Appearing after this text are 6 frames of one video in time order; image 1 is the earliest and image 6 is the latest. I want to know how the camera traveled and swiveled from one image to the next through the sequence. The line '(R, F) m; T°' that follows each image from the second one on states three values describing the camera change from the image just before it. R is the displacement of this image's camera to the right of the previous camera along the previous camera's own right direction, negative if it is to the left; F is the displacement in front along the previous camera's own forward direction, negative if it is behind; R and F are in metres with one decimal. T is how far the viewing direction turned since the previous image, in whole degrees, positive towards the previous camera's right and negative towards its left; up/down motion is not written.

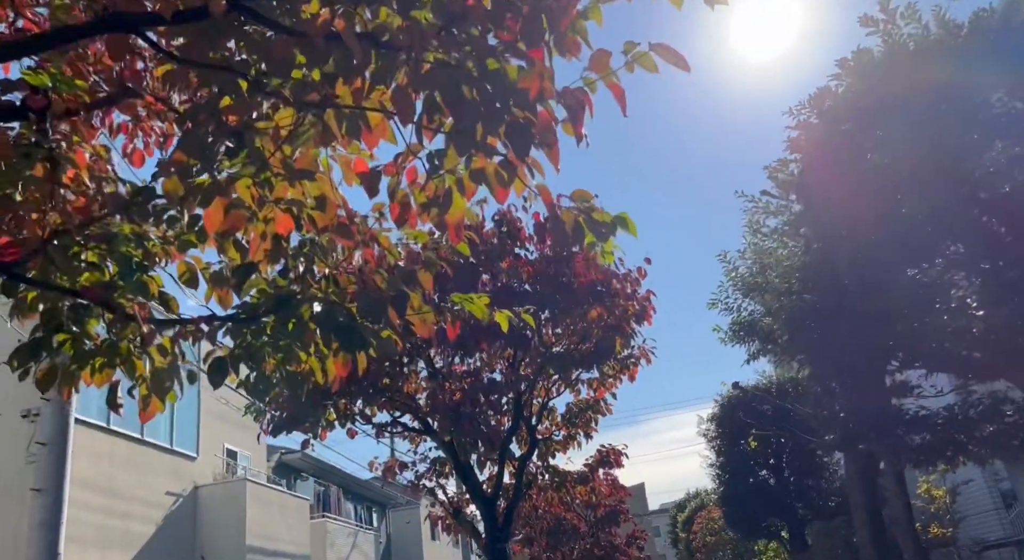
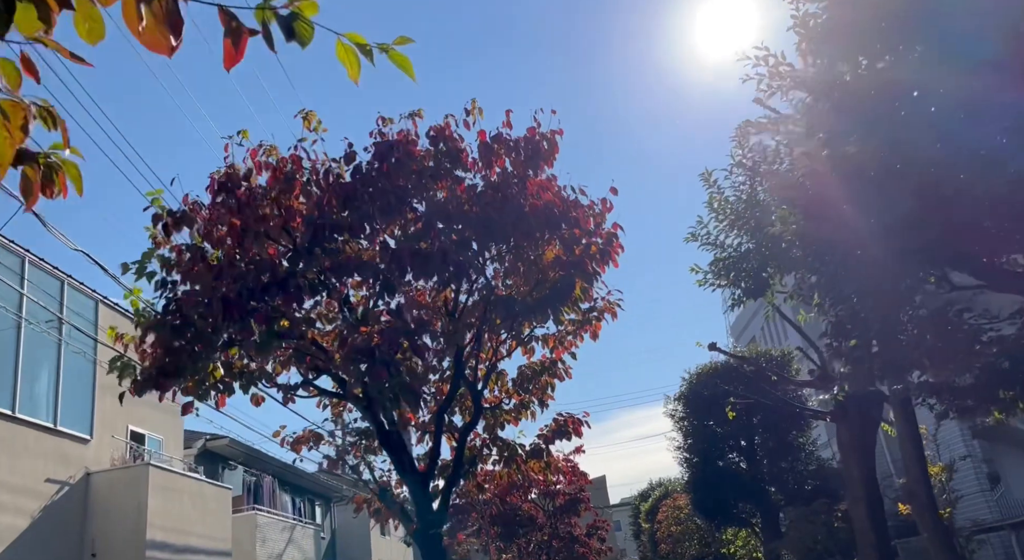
(+0.2, +1.5) m; +3°
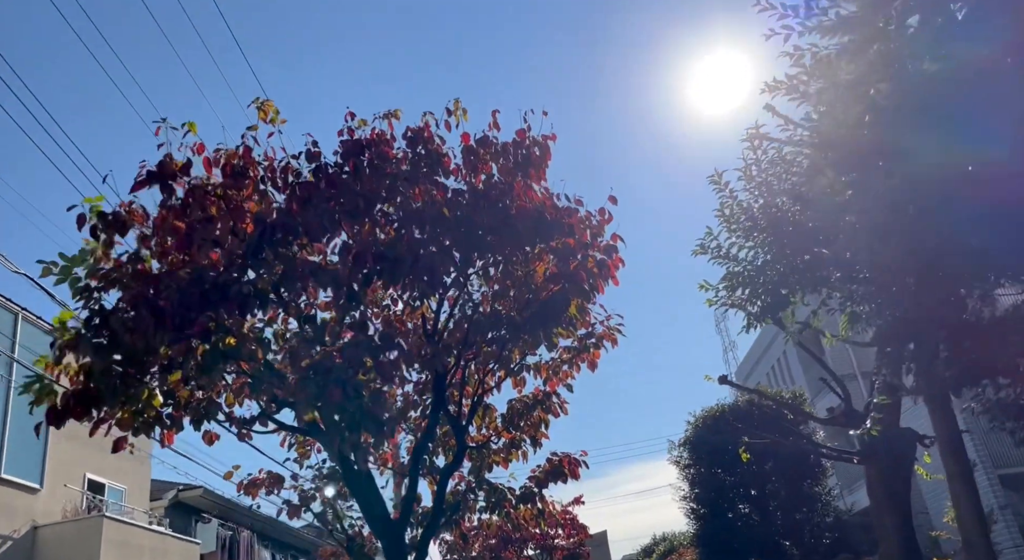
(+0.1, +0.8) m; 0°
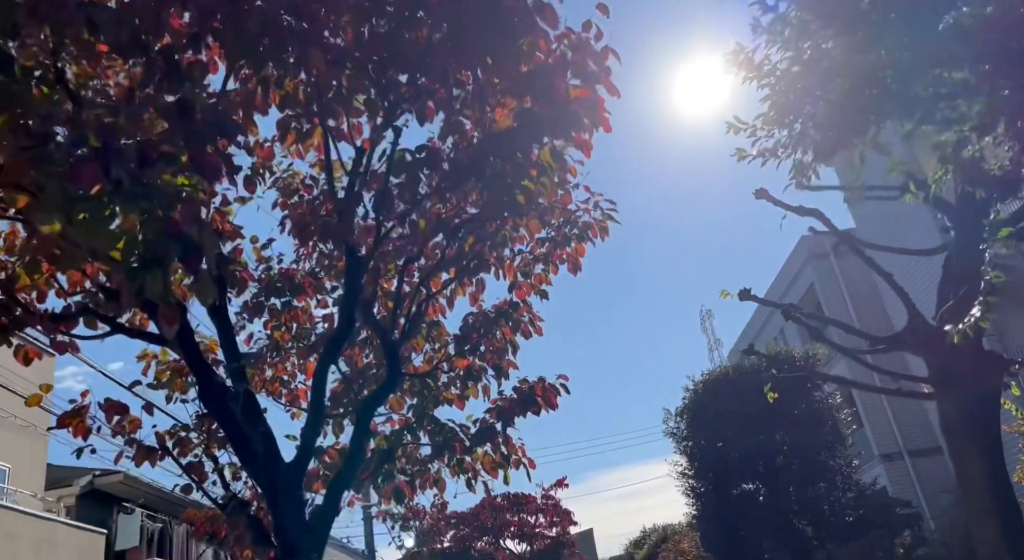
(+0.2, +1.9) m; +1°
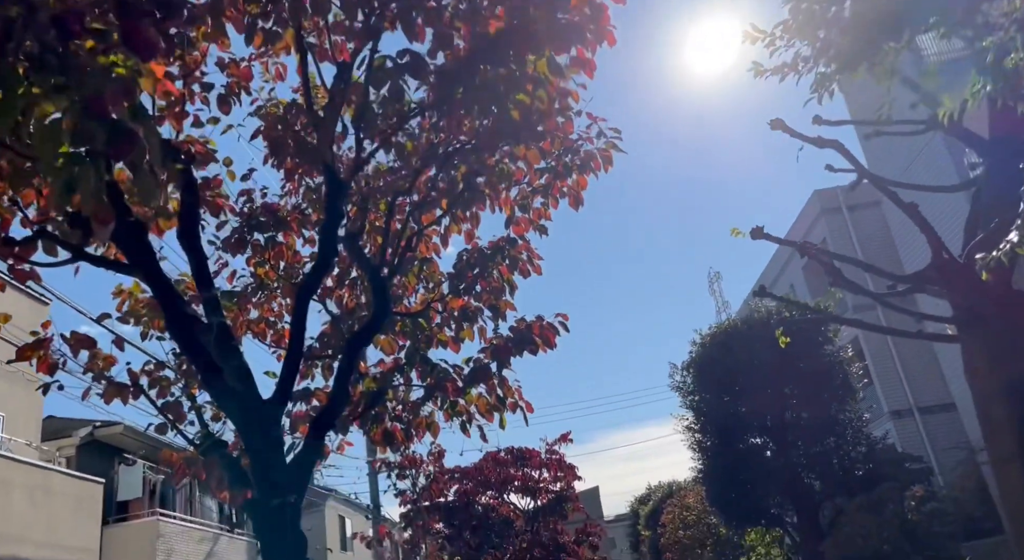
(+0.1, +0.3) m; -1°
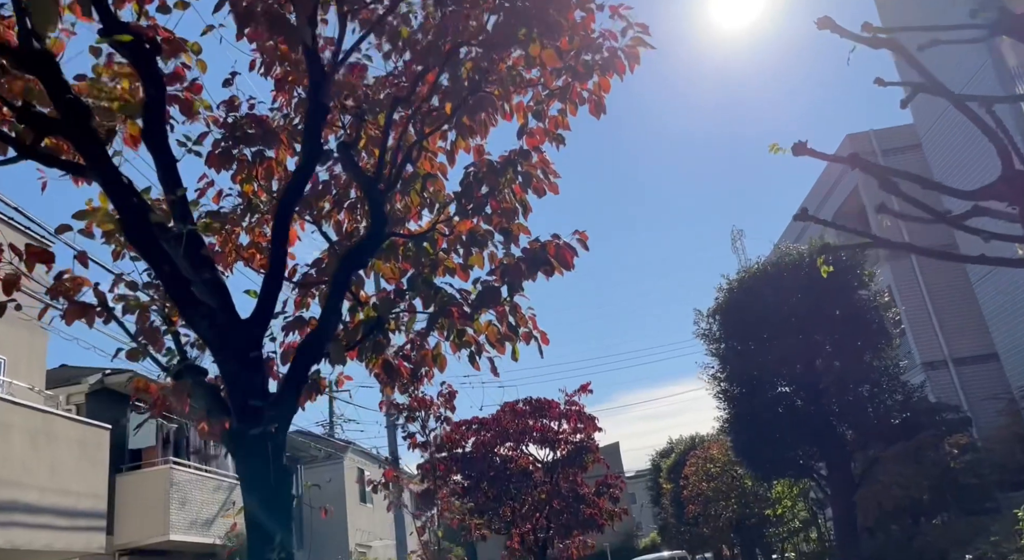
(0.0, +0.5) m; -2°
